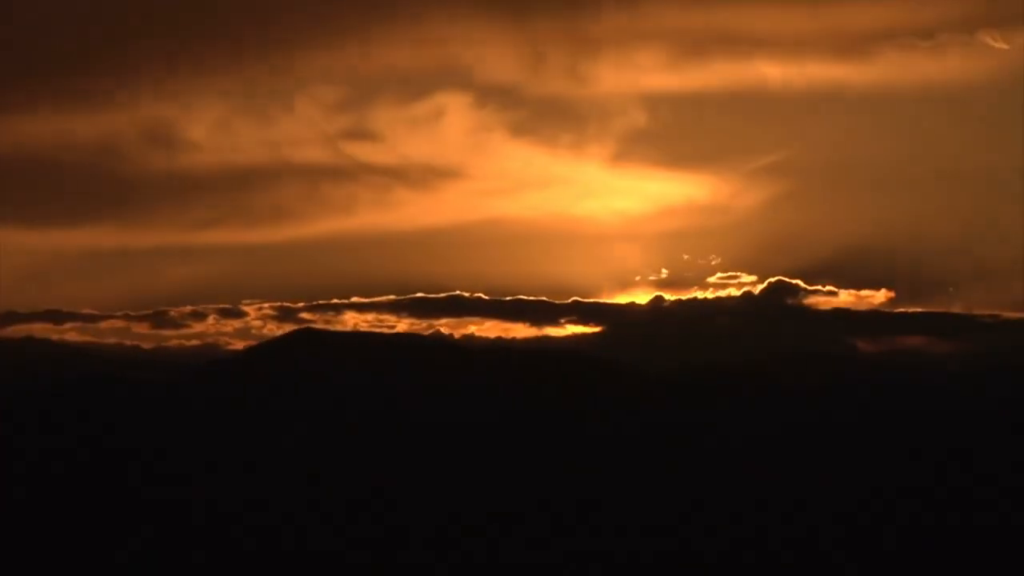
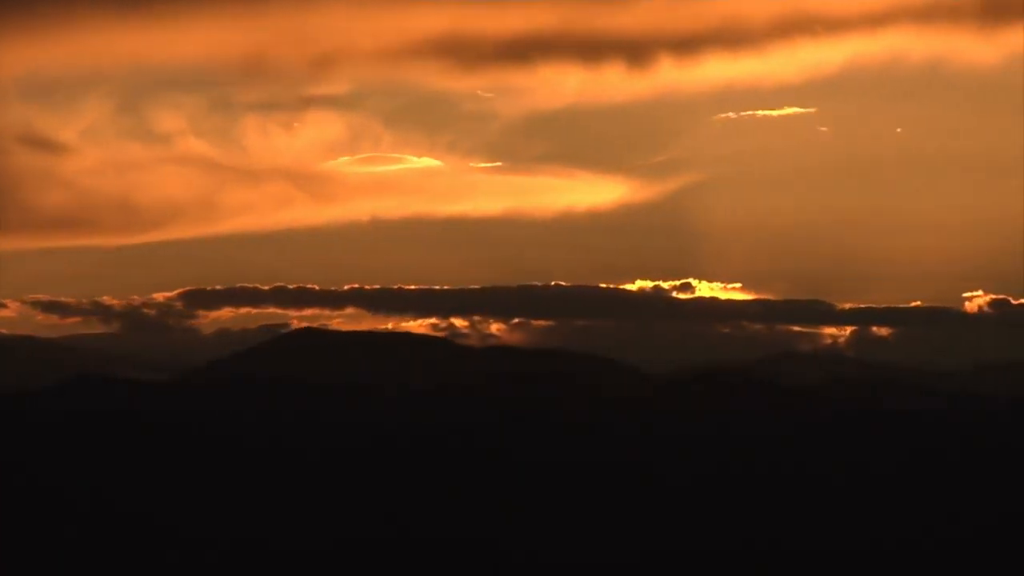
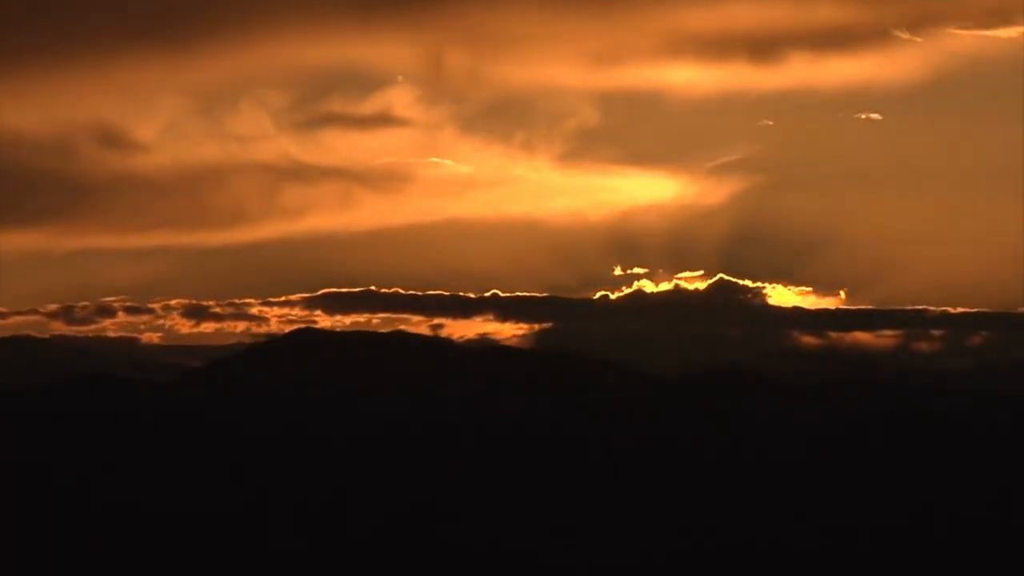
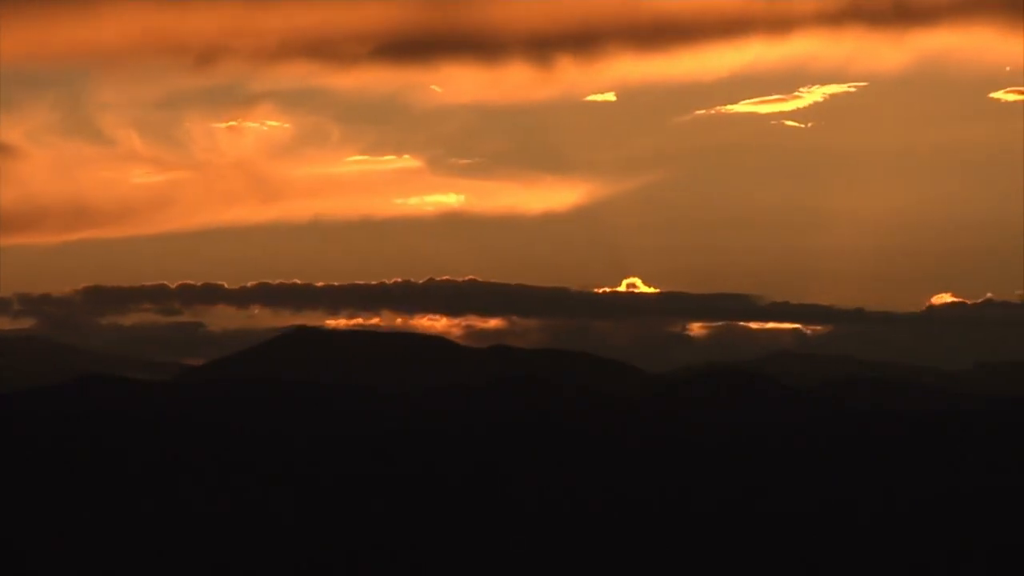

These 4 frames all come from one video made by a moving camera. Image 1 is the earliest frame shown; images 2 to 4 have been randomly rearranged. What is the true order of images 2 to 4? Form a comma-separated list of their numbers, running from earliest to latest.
3, 2, 4
